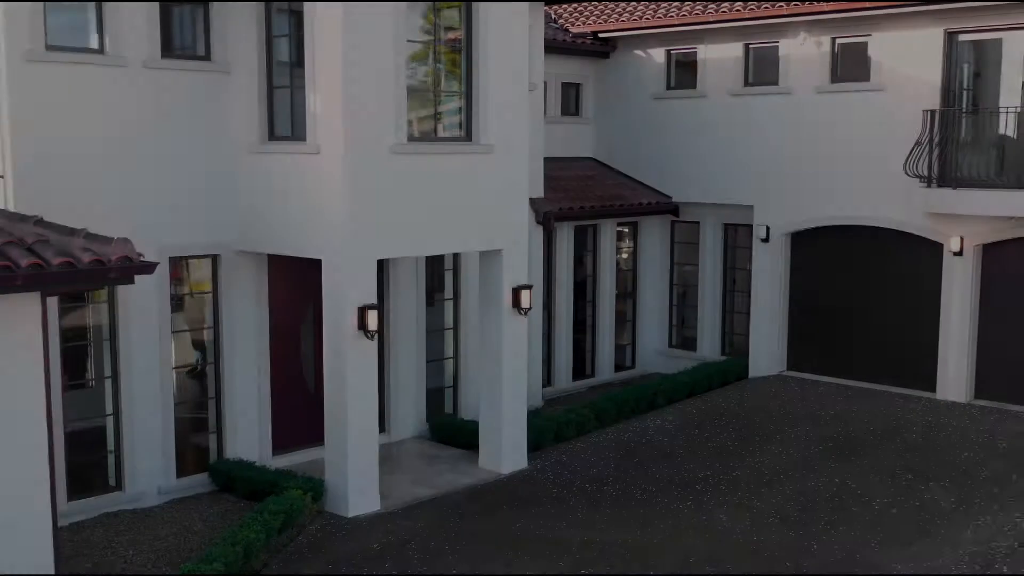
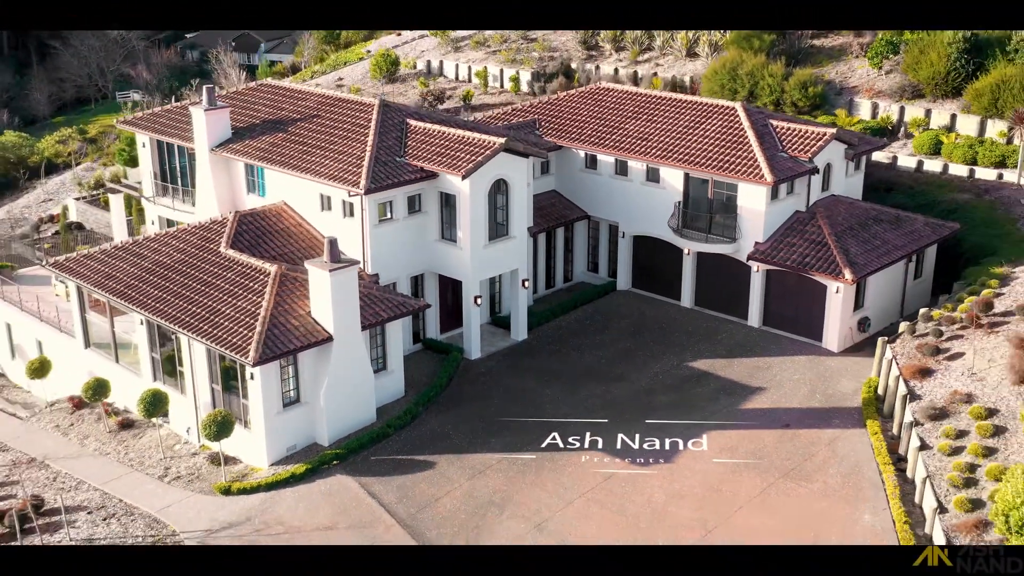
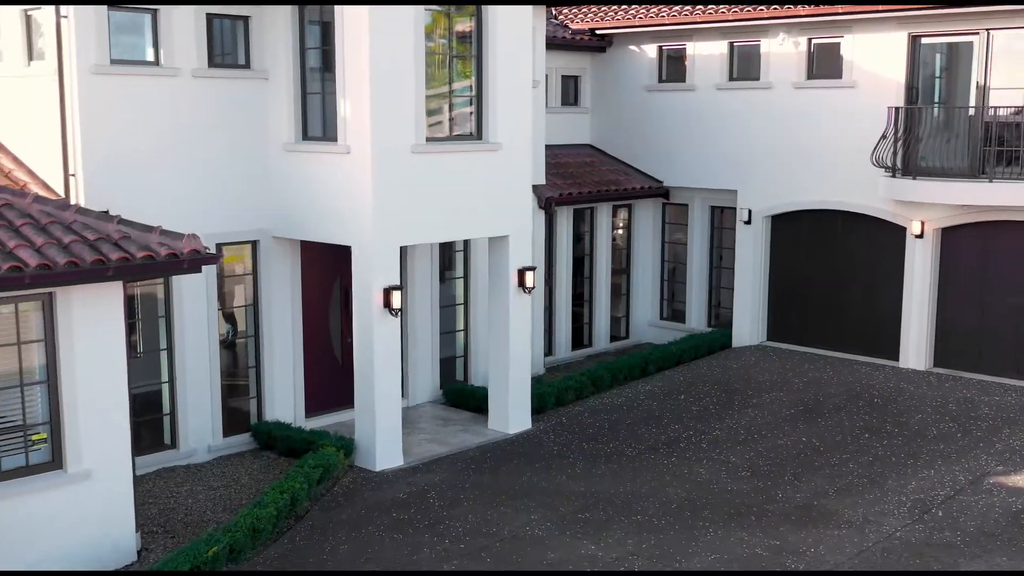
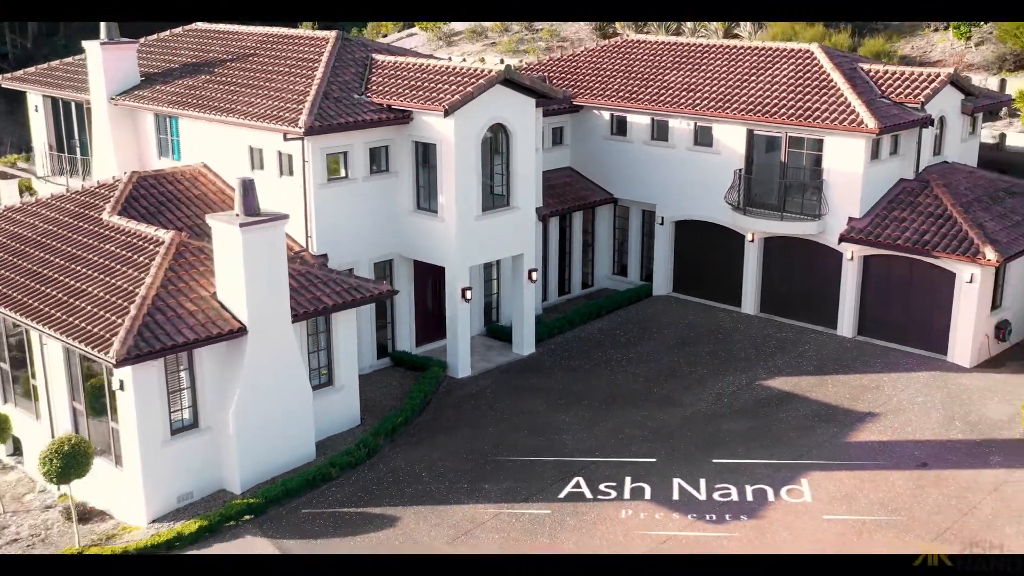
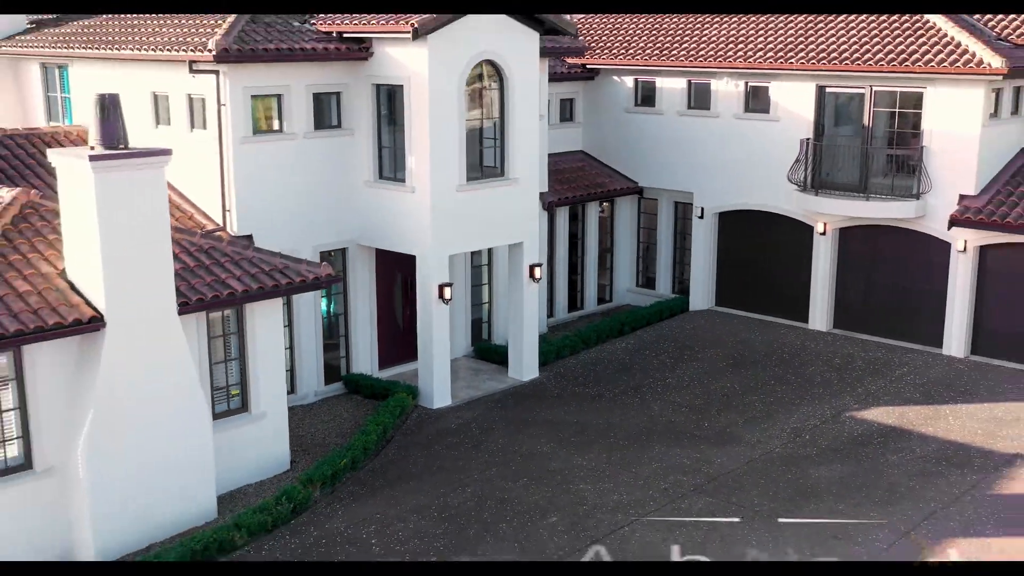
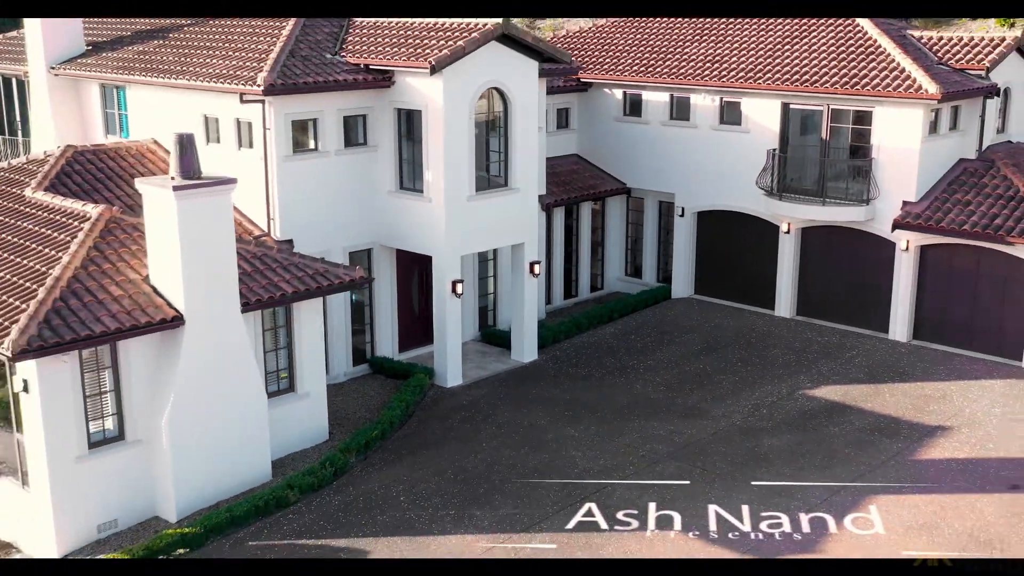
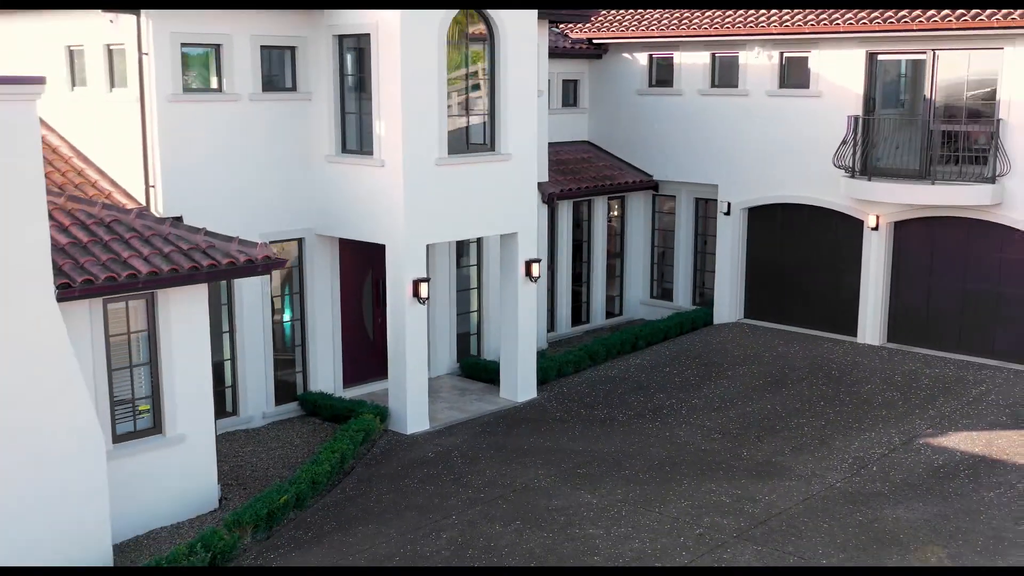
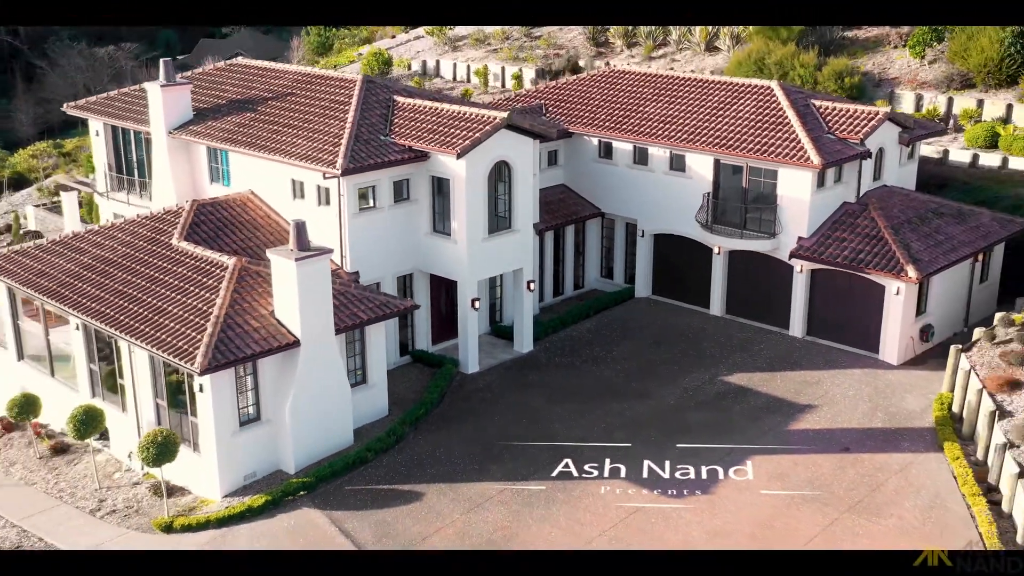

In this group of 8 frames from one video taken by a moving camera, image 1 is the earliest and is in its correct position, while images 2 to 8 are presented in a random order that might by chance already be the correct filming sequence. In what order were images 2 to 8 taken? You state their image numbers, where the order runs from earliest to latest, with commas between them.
3, 7, 5, 6, 4, 8, 2
